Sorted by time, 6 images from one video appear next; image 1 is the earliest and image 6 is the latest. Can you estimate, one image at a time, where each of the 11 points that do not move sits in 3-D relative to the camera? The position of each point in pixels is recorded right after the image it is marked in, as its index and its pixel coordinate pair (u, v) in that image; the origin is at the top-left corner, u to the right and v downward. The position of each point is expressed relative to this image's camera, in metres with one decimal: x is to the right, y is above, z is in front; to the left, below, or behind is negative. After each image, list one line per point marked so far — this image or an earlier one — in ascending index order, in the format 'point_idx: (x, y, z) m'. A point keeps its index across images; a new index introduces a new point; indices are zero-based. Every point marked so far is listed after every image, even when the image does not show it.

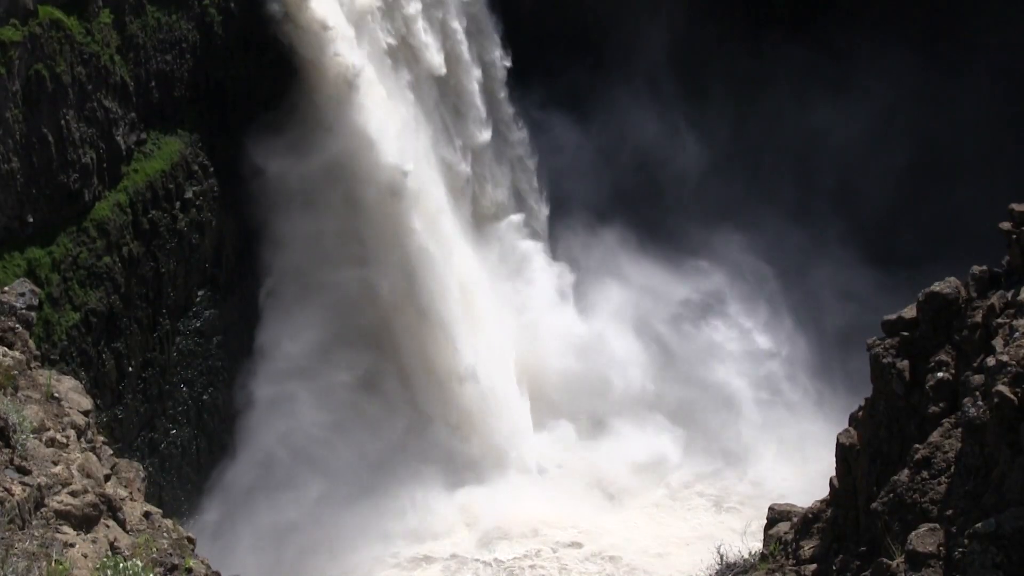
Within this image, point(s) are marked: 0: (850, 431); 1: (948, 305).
0: (+2.4, -1.0, +7.9) m
1: (+2.9, -0.1, +7.2) m
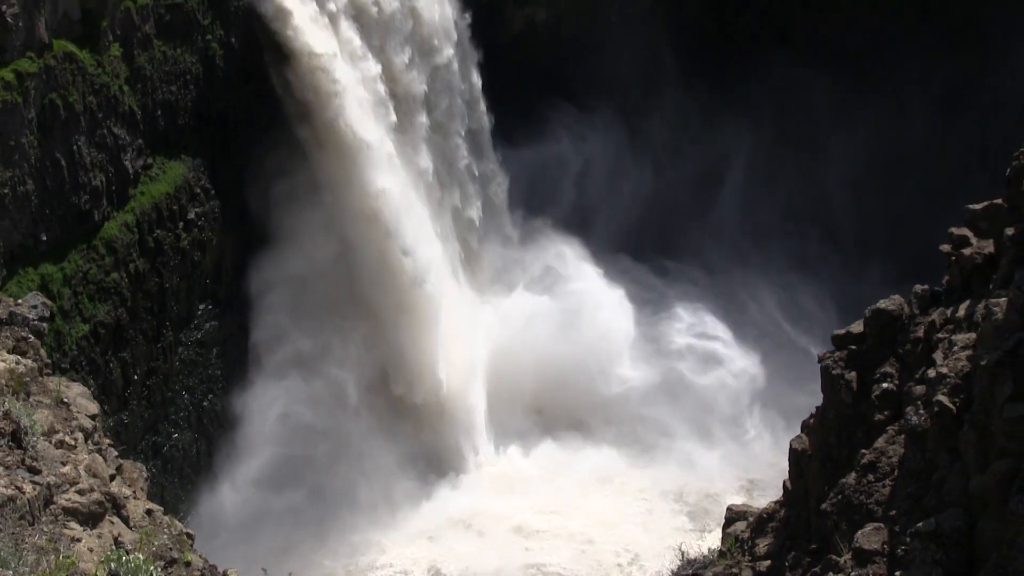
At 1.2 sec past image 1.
0: (+2.2, -1.2, +8.4) m
1: (+2.7, -0.2, +7.8) m
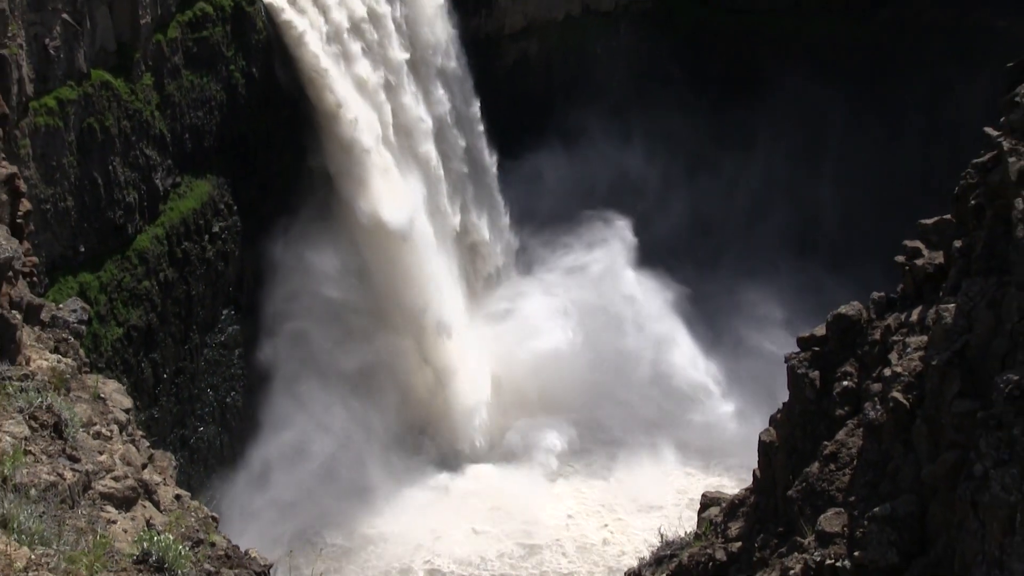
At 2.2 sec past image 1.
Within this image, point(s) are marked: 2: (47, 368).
0: (+2.2, -1.2, +9.1) m
1: (+2.7, -0.3, +8.5) m
2: (-3.7, -0.6, +8.4) m
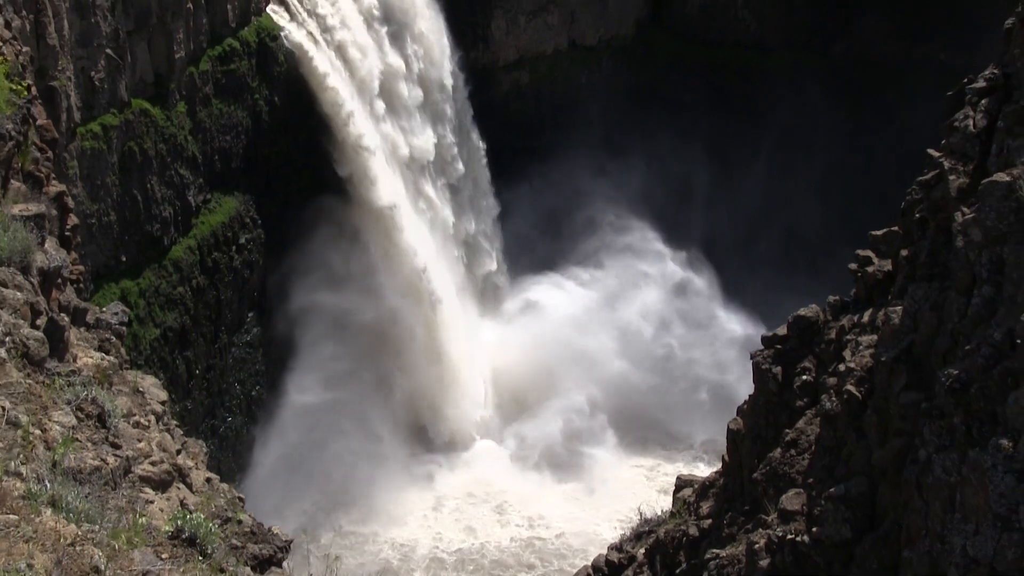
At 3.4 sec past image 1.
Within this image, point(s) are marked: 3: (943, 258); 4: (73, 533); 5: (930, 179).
0: (+2.1, -1.2, +10.0) m
1: (+2.6, -0.3, +9.4) m
2: (-3.7, -0.7, +9.3) m
3: (+3.3, +0.2, +8.2) m
4: (-3.0, -1.7, +7.2) m
5: (+3.4, +0.9, +8.6) m
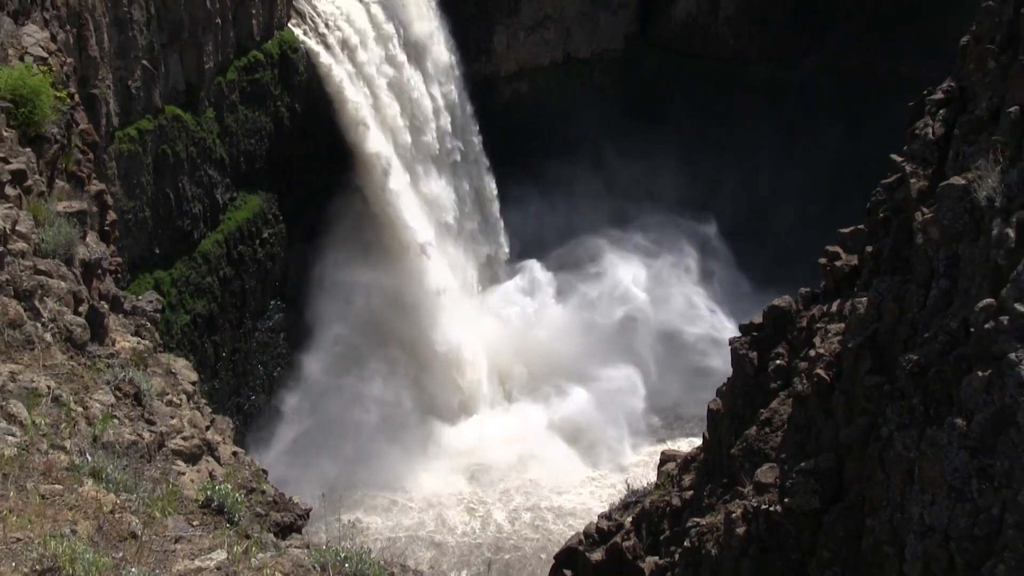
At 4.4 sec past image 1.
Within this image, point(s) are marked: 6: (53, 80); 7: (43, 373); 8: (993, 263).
0: (+2.1, -1.1, +10.8) m
1: (+2.6, -0.2, +10.2) m
2: (-3.7, -0.6, +10.1) m
3: (+3.3, +0.3, +9.0) m
4: (-3.0, -1.6, +8.1) m
5: (+3.4, +1.0, +9.4) m
6: (-4.5, +2.1, +10.6) m
7: (-3.9, -0.7, +8.8) m
8: (+3.5, +0.2, +7.7) m
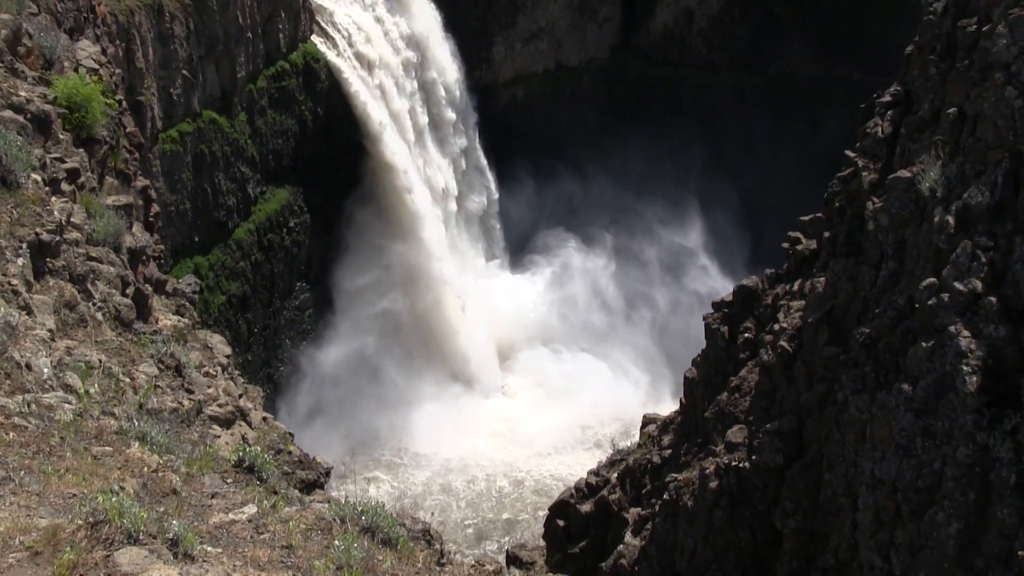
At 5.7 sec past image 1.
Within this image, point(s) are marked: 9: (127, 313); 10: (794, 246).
0: (+2.1, -1.0, +12.1) m
1: (+2.6, -0.1, +11.4) m
2: (-3.7, -0.4, +11.3) m
3: (+3.3, +0.5, +10.2) m
4: (-3.0, -1.5, +9.3) m
5: (+3.4, +1.1, +10.6) m
6: (-4.6, +2.2, +11.7) m
7: (-3.9, -0.6, +10.0) m
8: (+3.5, +0.3, +8.9) m
9: (-3.9, -0.3, +10.7) m
10: (+3.0, +0.4, +11.2) m
